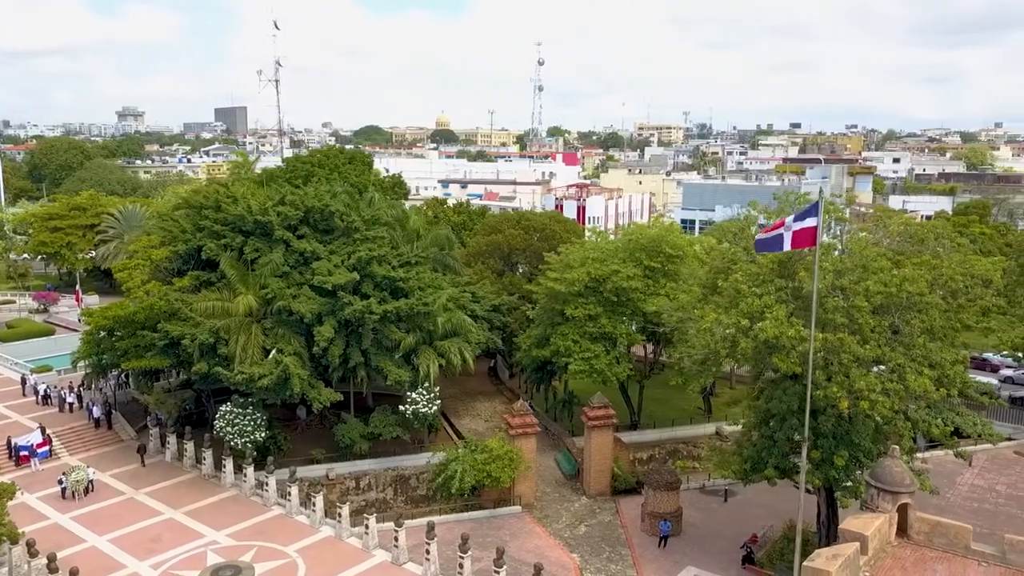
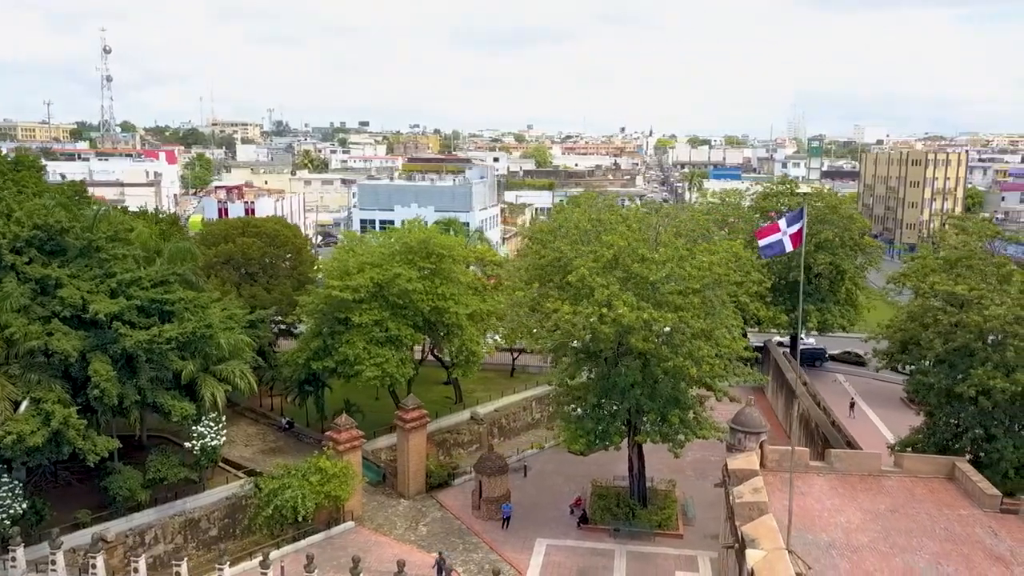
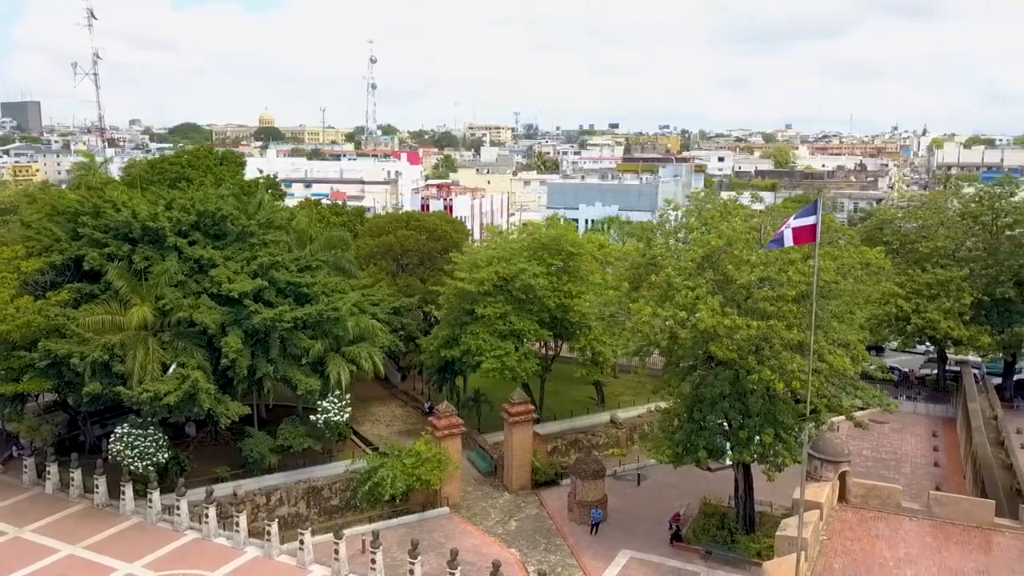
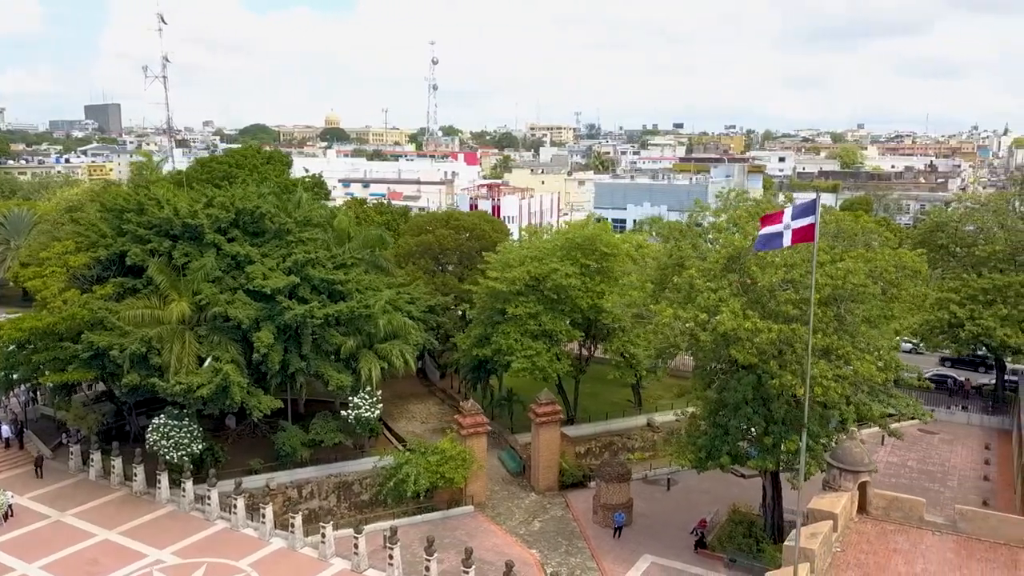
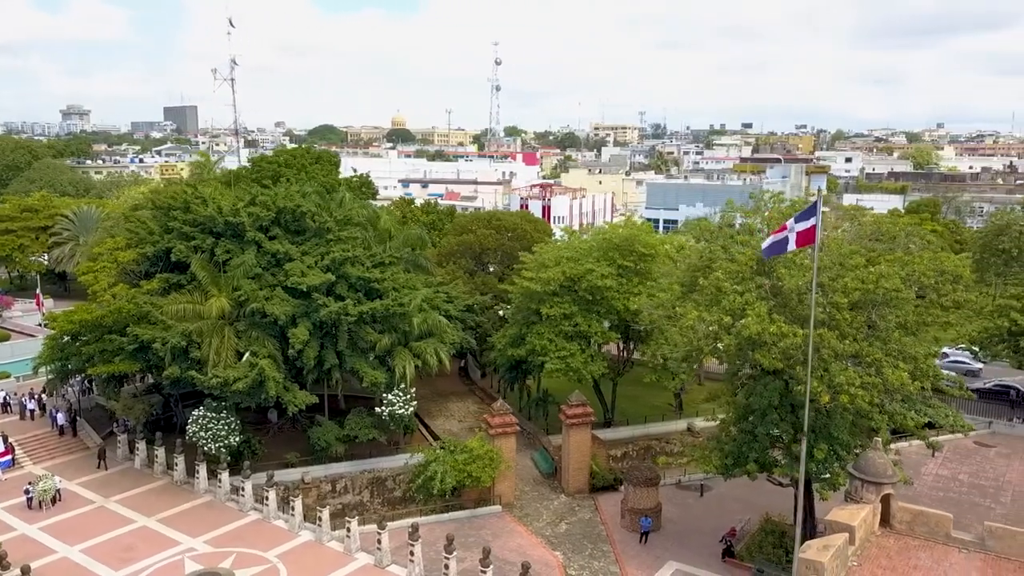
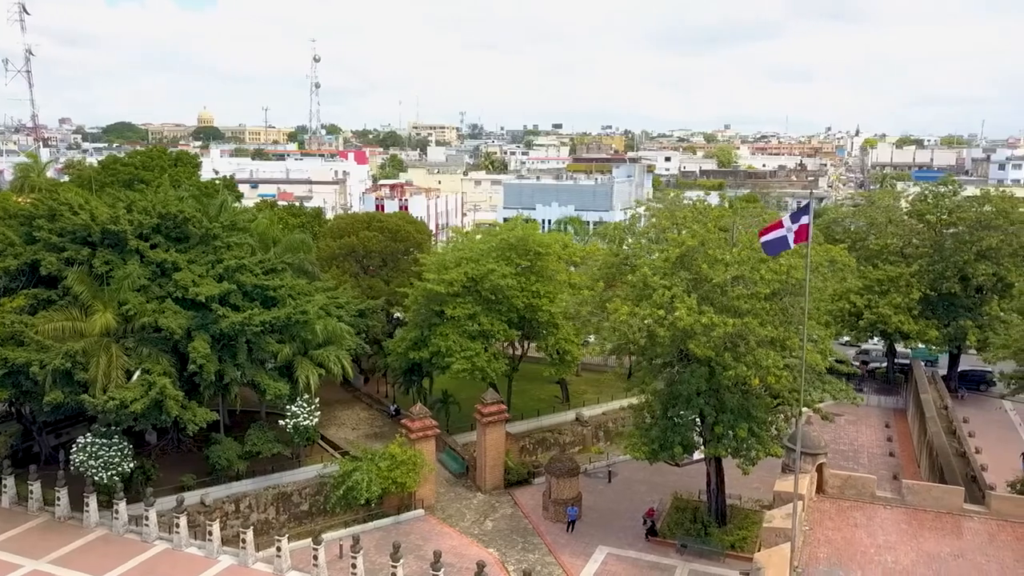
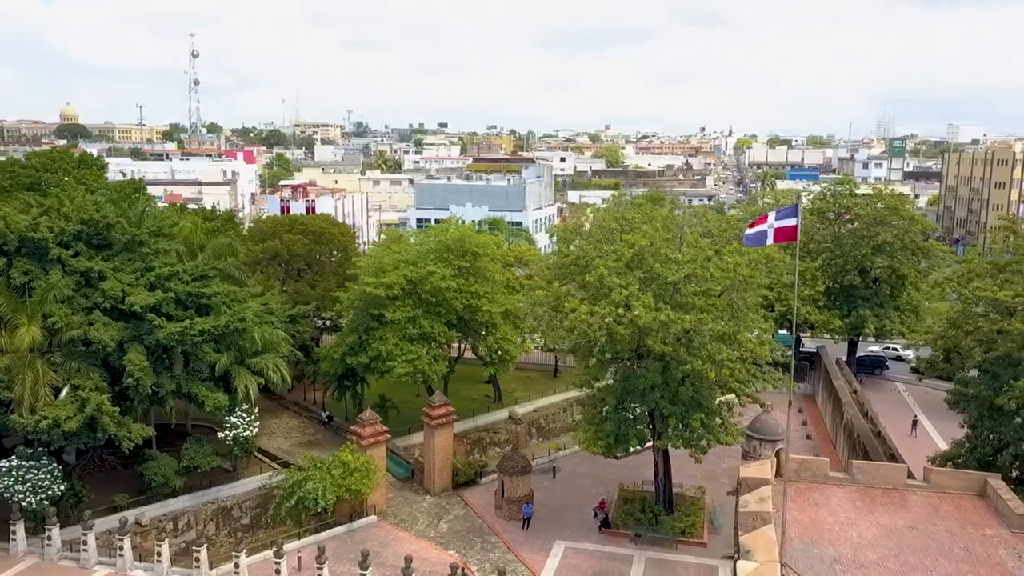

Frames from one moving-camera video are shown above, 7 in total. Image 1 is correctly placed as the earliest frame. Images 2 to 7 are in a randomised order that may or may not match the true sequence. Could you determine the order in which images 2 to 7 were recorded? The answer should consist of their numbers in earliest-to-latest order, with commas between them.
5, 4, 3, 6, 7, 2
